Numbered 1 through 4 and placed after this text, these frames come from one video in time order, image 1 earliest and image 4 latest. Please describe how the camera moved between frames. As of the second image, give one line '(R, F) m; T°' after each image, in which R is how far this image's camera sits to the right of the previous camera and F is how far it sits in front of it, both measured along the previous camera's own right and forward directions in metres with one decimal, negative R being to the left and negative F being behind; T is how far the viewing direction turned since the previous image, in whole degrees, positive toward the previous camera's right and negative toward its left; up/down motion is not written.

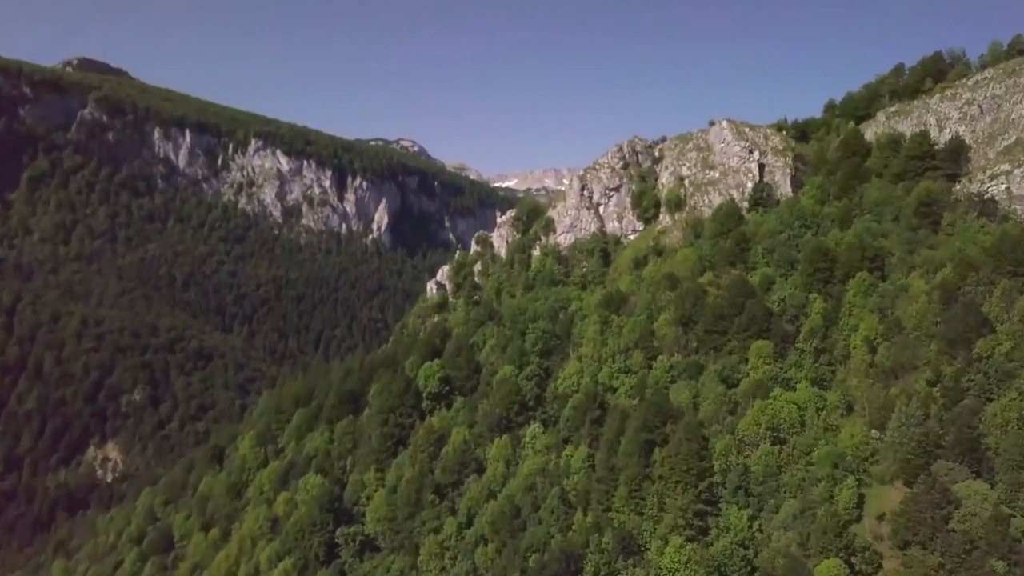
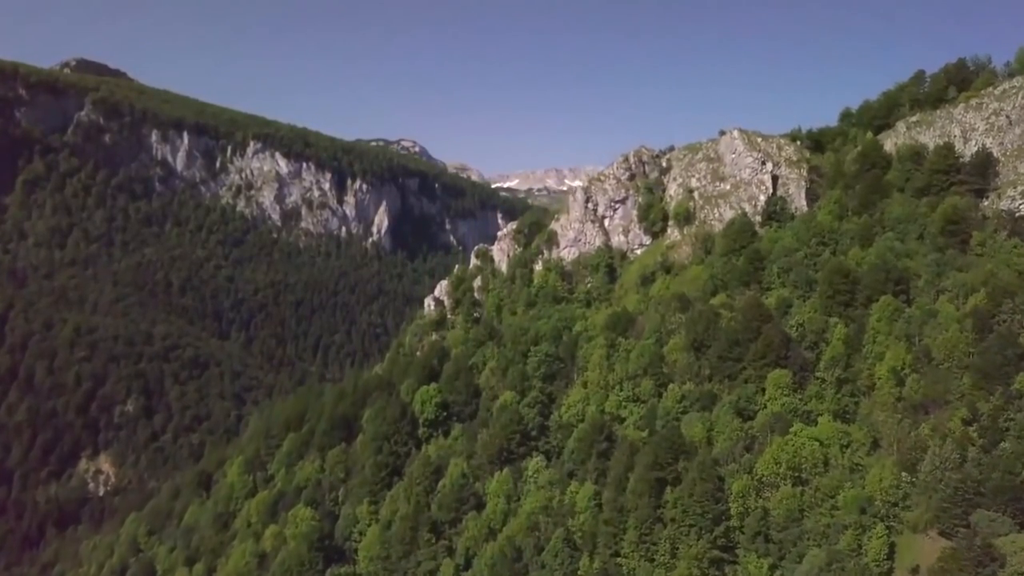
(0.0, +4.3) m; 0°
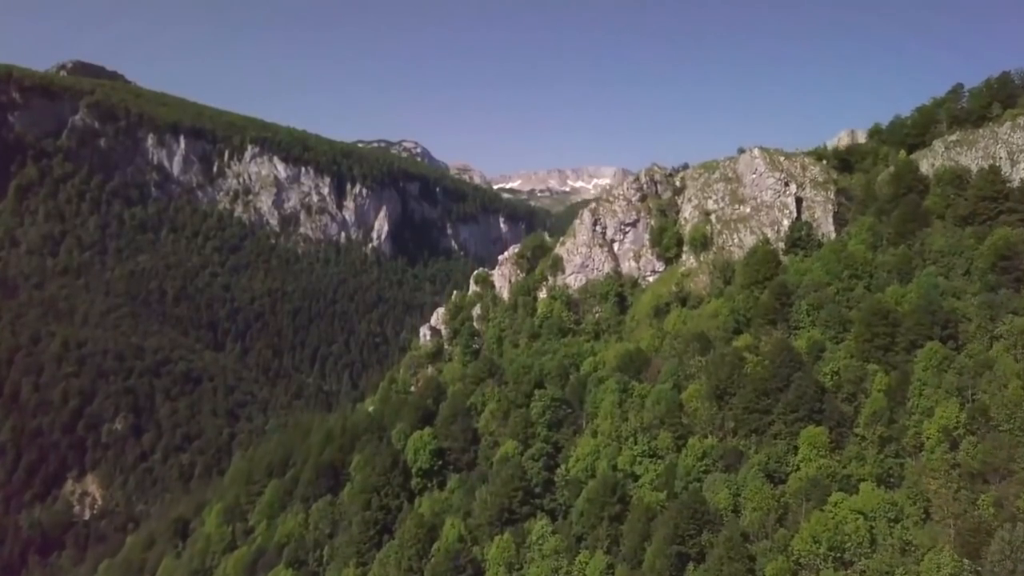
(0.0, +6.9) m; 0°
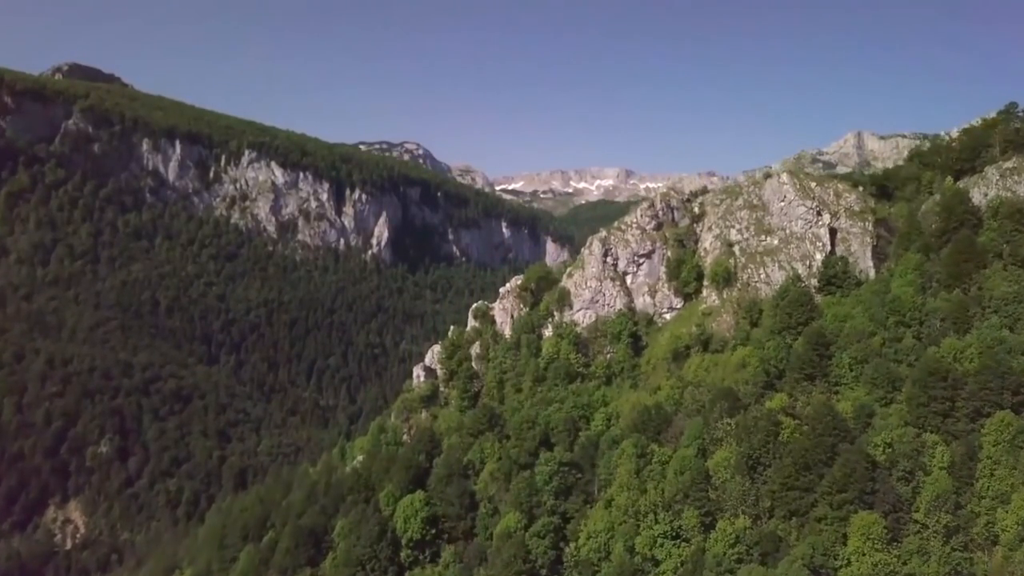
(0.0, +8.0) m; 0°
